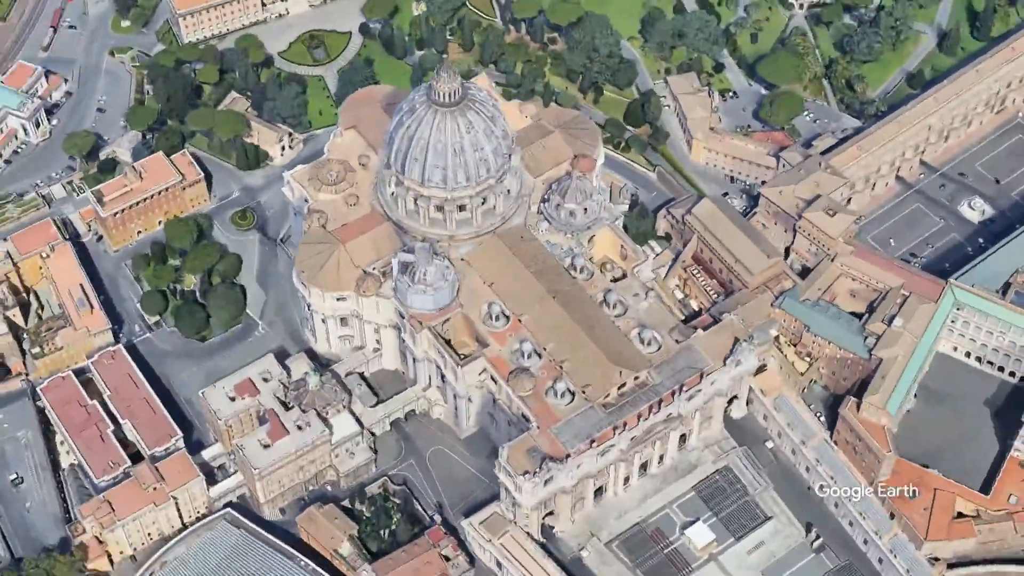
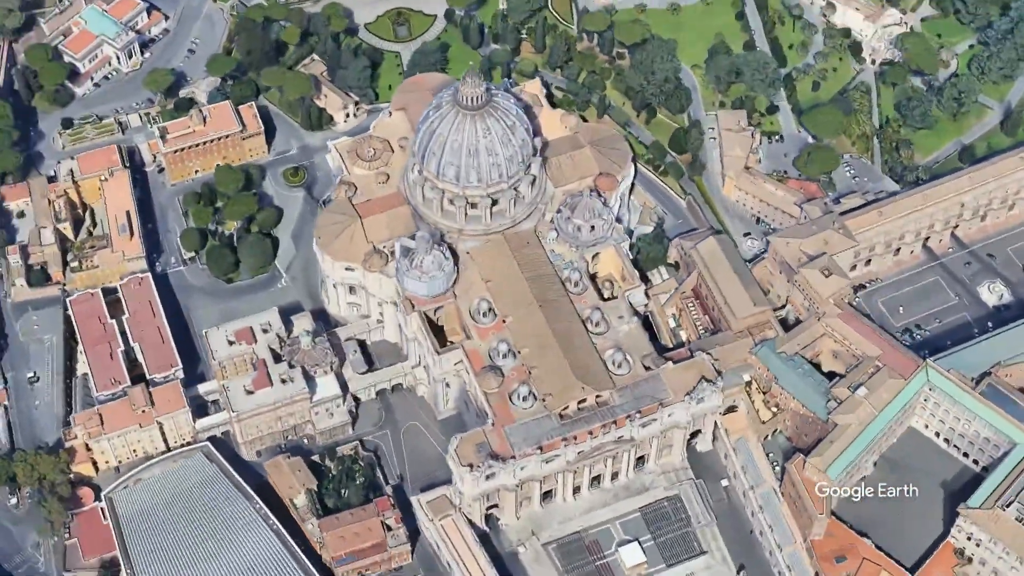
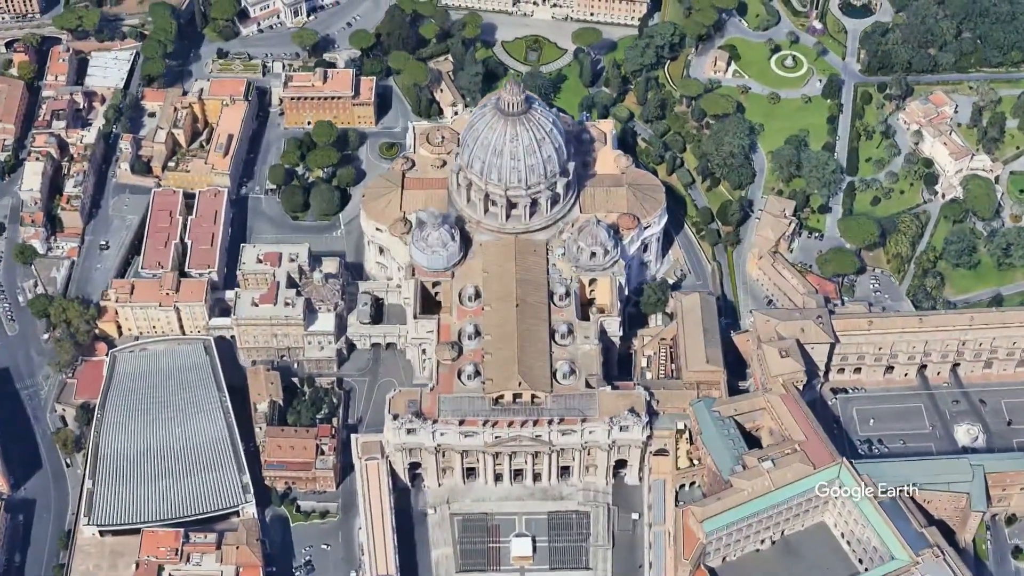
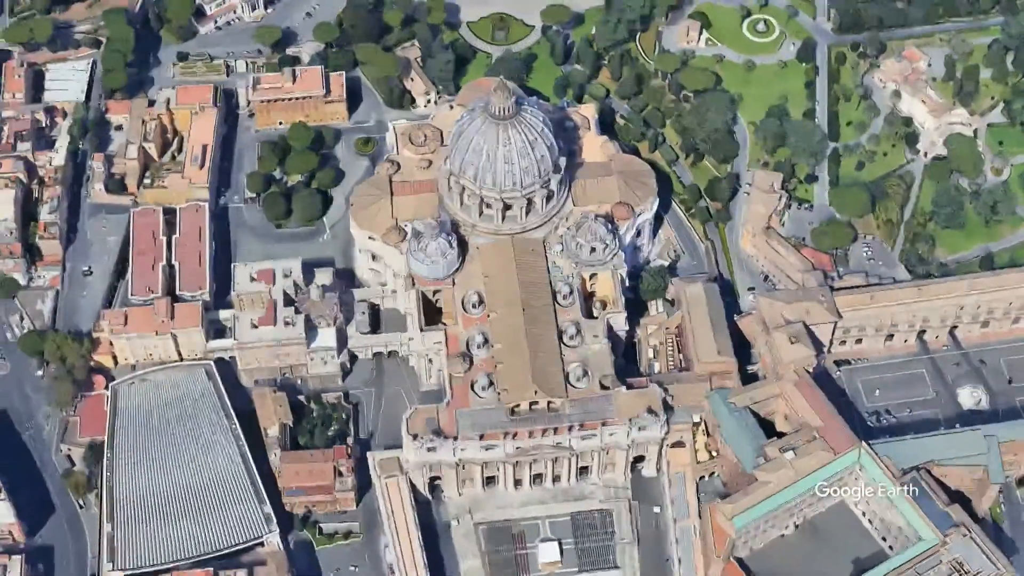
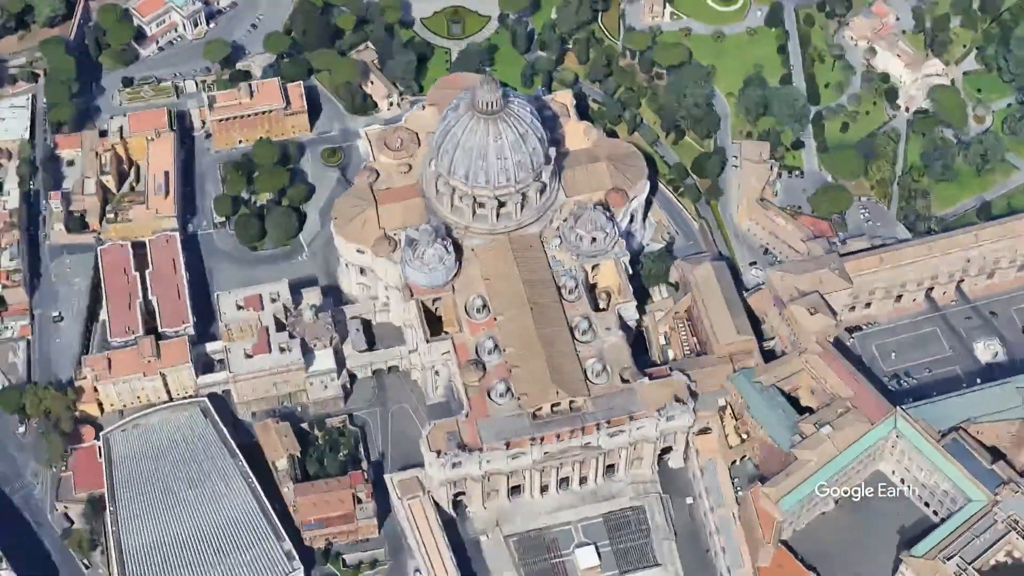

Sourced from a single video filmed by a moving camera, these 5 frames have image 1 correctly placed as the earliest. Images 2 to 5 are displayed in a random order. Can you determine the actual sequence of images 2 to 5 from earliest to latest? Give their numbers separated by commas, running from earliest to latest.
2, 5, 4, 3
